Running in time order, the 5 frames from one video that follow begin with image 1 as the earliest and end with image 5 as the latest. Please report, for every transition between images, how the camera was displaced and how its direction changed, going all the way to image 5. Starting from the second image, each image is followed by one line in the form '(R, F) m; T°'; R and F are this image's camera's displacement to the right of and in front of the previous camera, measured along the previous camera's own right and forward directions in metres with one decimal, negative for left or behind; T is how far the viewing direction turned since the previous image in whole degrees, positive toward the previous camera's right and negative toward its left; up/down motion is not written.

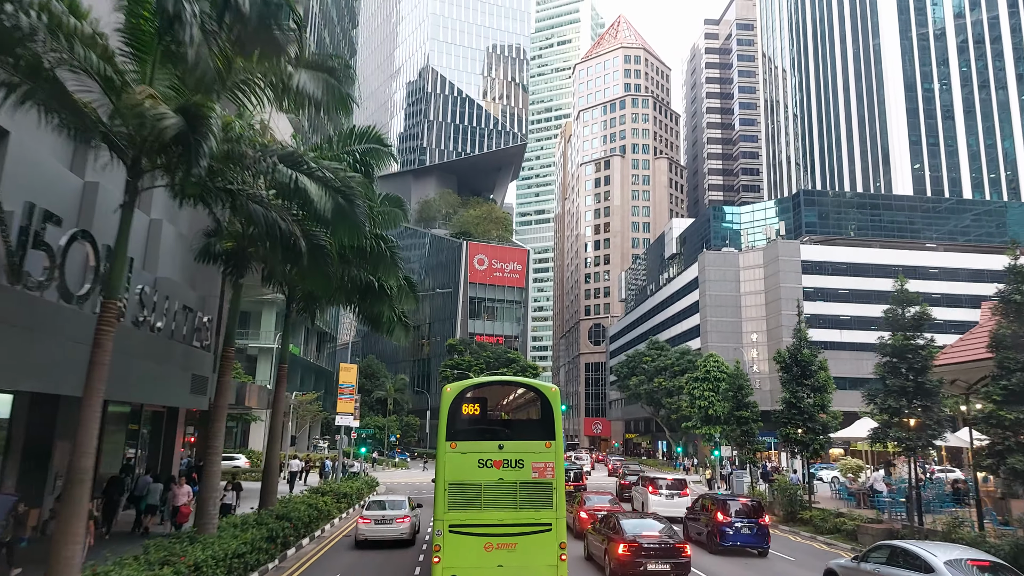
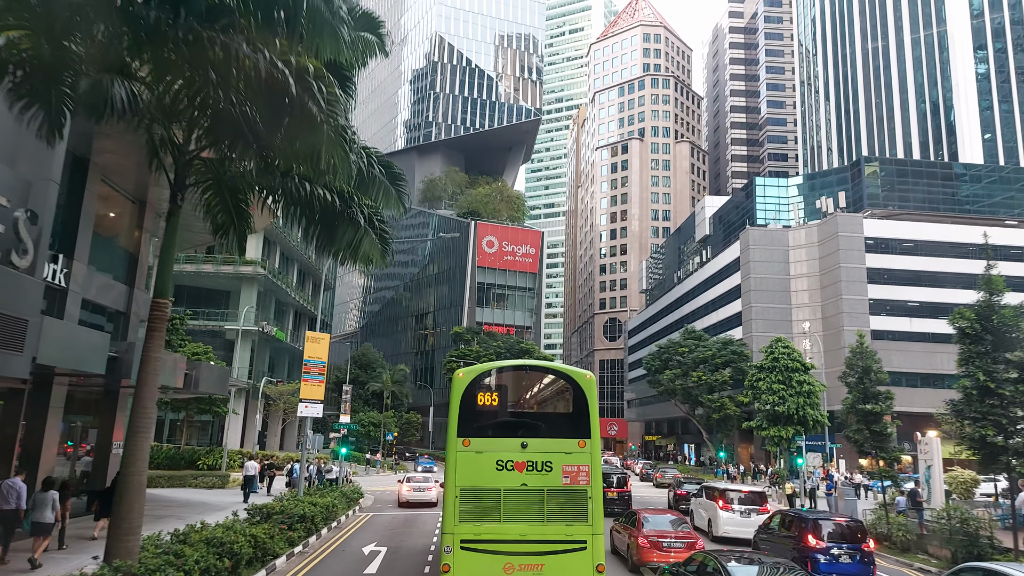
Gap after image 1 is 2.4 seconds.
(-0.9, +9.0) m; 0°
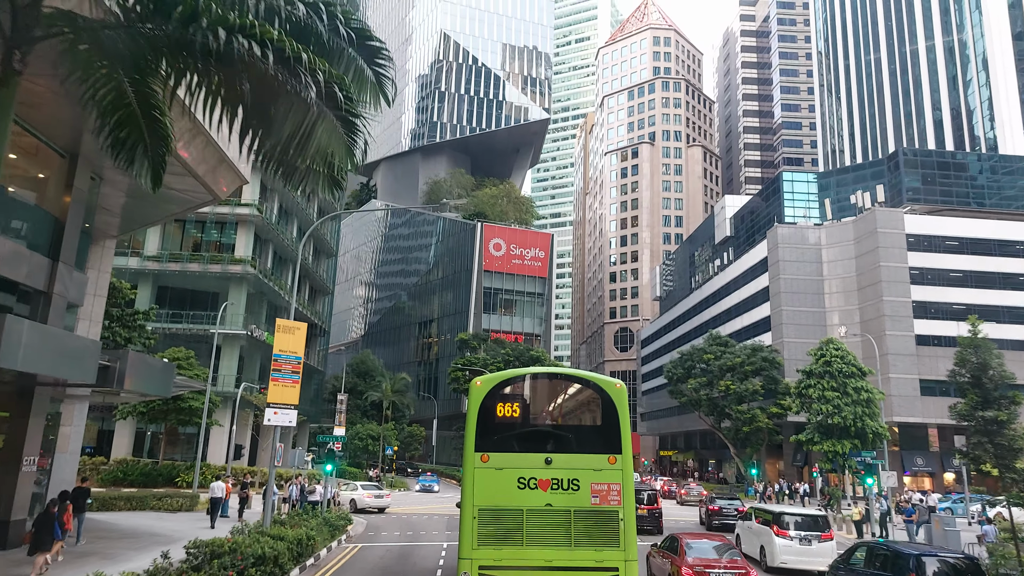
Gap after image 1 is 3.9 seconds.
(-0.5, +4.6) m; 0°
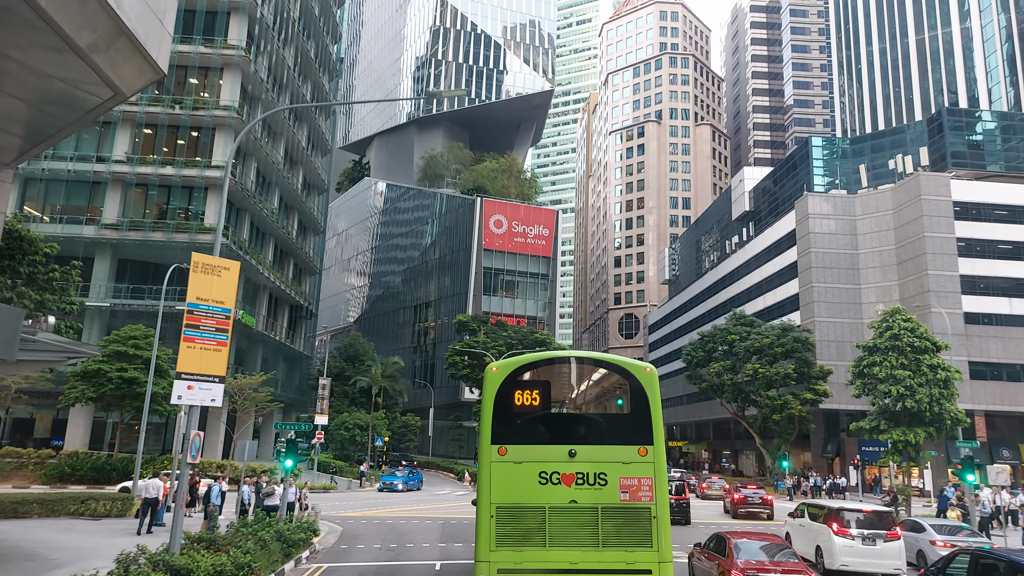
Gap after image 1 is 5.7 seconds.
(-0.3, +5.5) m; 0°
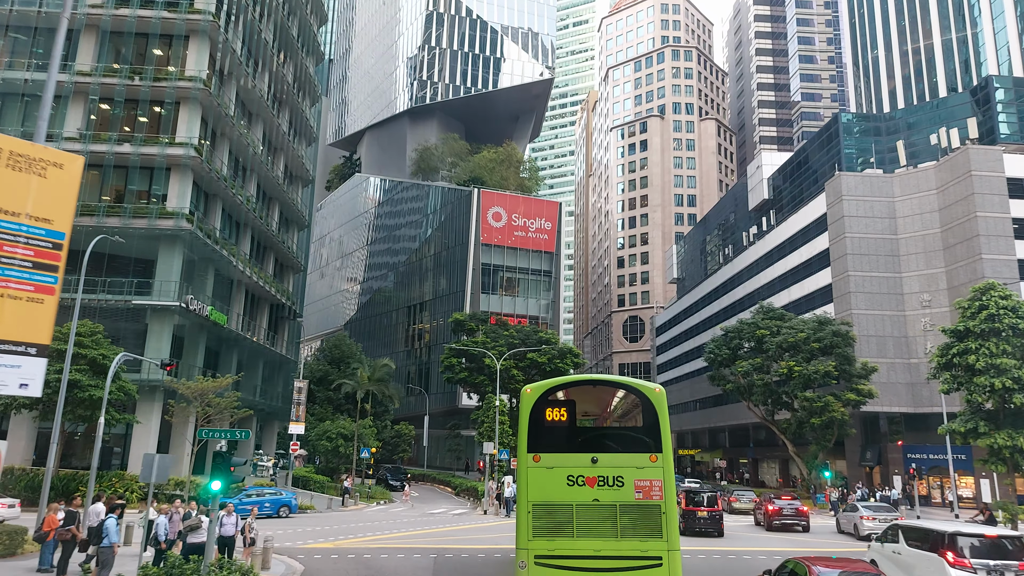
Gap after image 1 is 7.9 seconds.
(-0.4, +5.4) m; 0°
